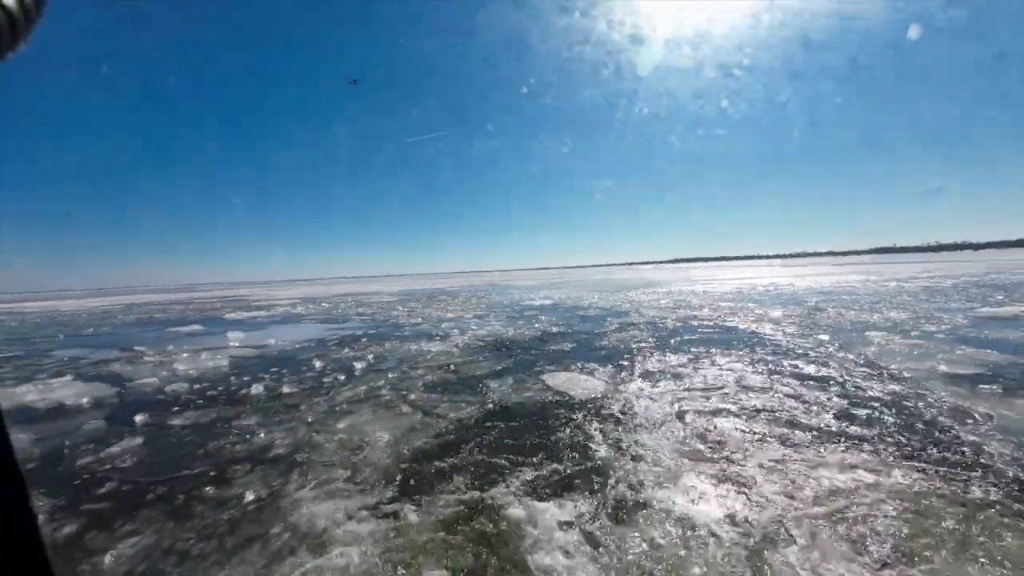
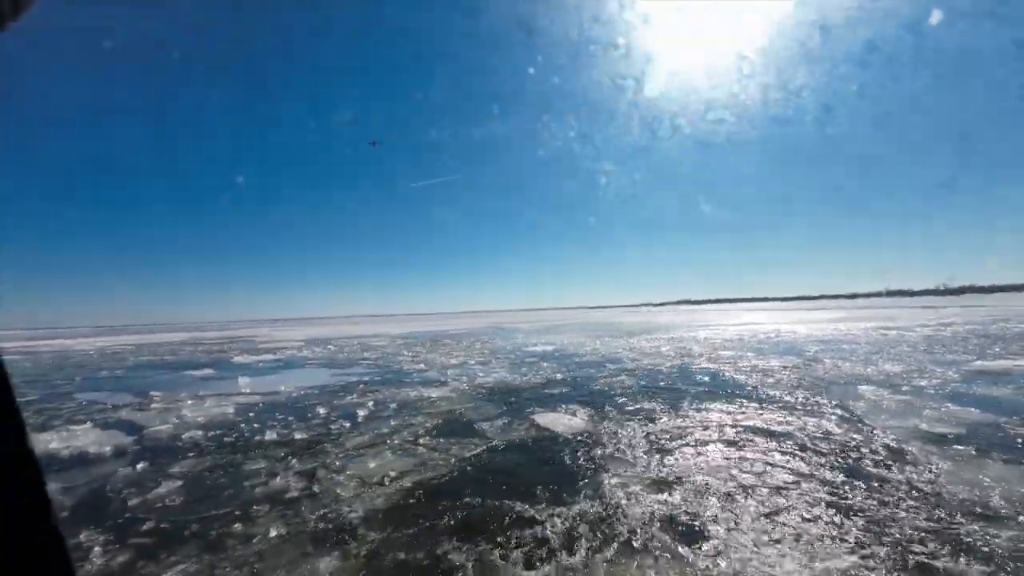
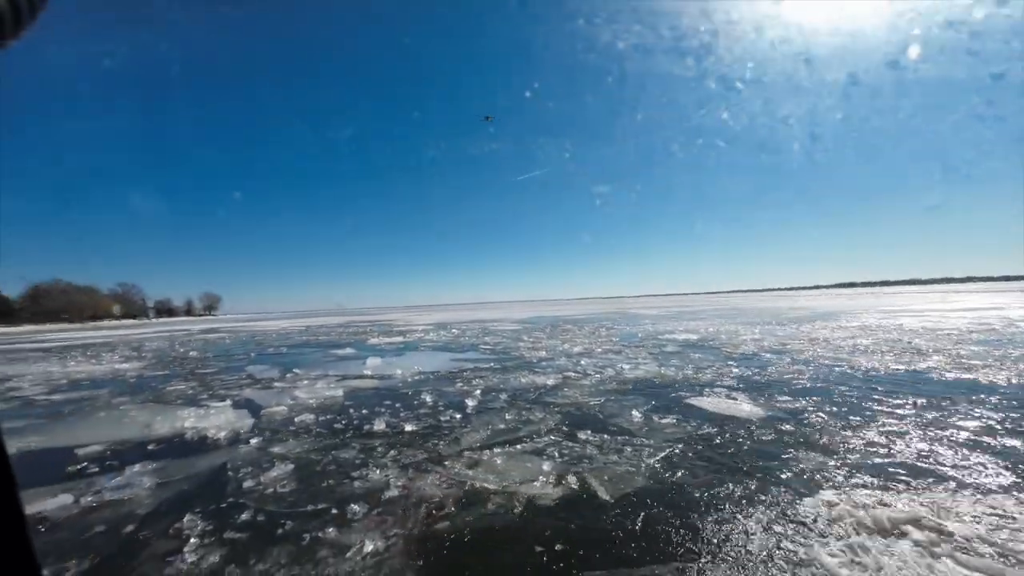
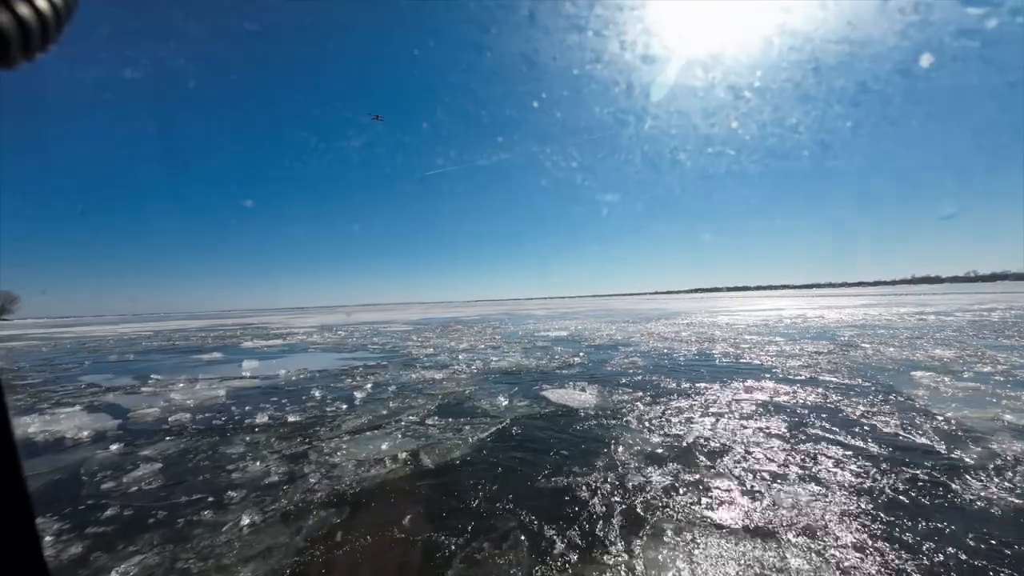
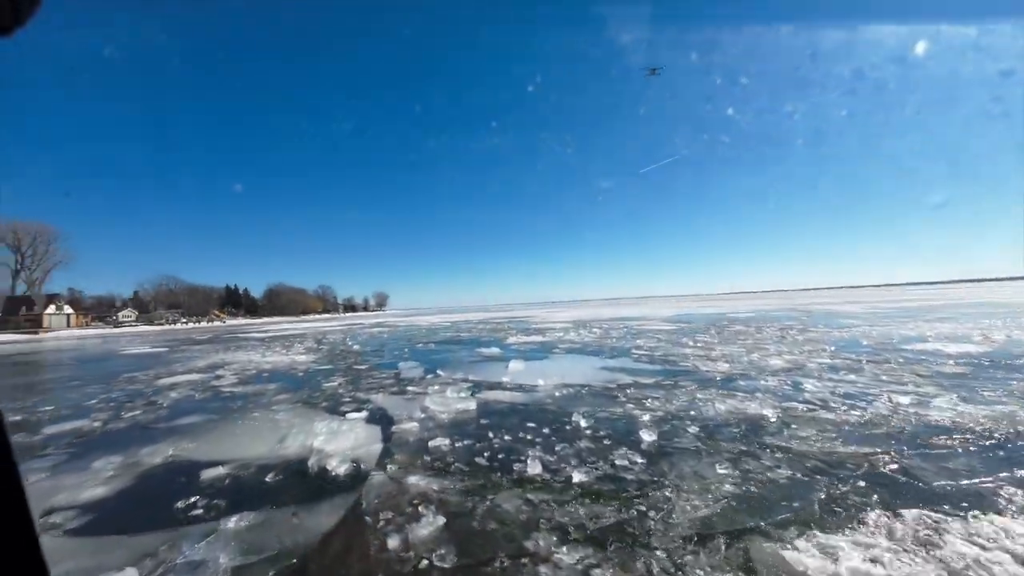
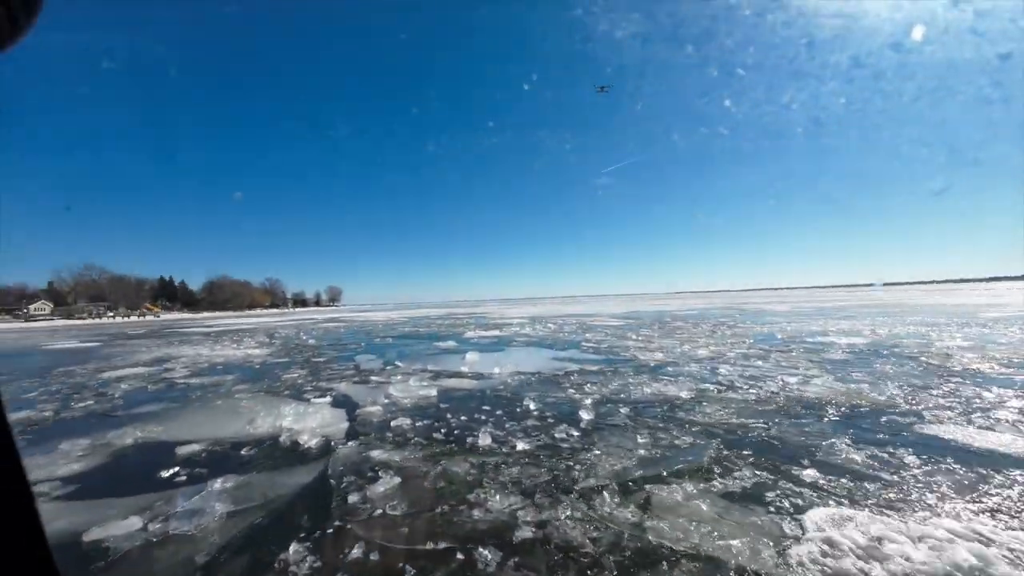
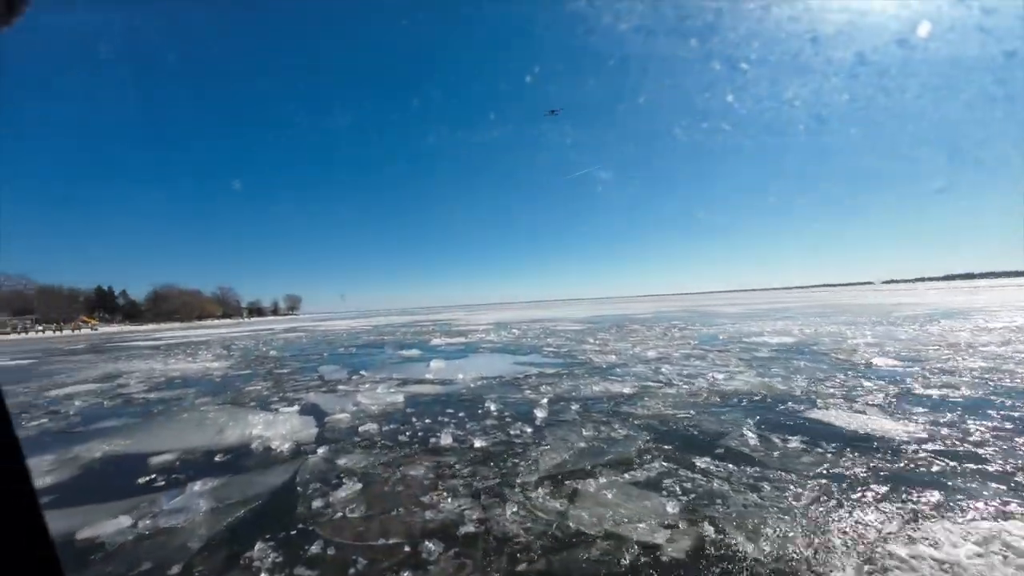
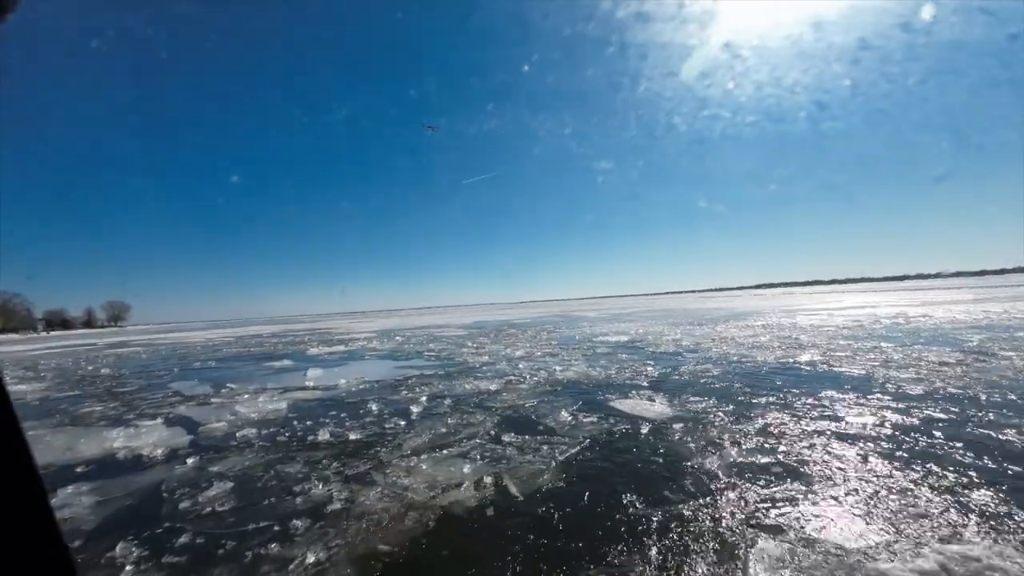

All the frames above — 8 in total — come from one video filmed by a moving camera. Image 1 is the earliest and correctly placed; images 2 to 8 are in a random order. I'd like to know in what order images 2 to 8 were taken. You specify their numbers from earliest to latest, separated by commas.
2, 4, 8, 3, 7, 6, 5
